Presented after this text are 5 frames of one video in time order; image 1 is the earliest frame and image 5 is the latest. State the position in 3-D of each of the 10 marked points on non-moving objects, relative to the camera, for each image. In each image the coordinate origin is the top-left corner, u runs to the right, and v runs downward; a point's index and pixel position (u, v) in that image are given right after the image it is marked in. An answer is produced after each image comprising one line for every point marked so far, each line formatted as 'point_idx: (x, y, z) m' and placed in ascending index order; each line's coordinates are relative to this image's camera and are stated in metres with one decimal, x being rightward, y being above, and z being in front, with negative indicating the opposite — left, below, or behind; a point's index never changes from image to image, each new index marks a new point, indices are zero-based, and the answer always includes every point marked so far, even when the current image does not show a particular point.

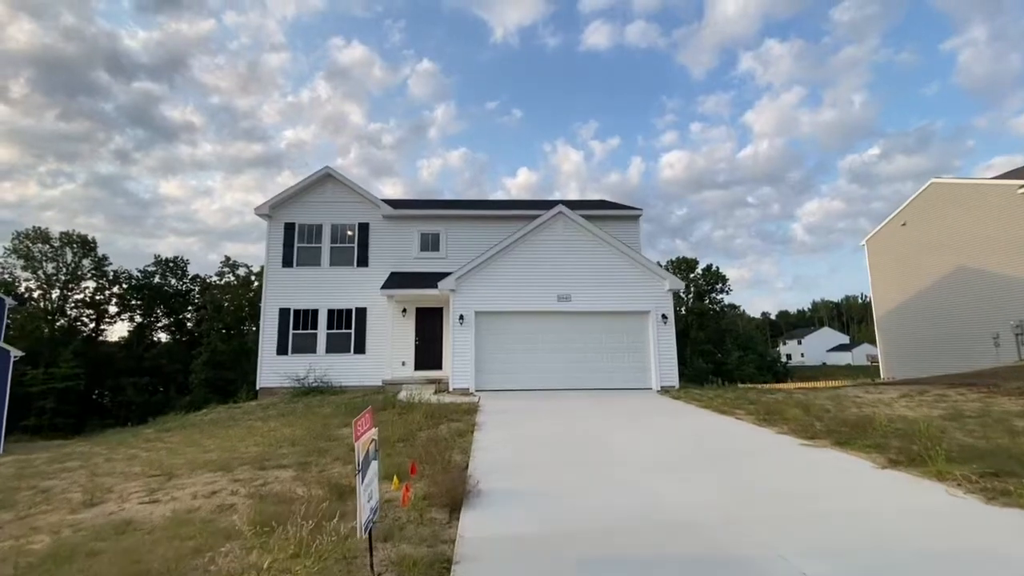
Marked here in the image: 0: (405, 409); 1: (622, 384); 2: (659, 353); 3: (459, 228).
0: (-2.1, -2.4, +10.0) m
1: (+2.8, -2.5, +13.0) m
2: (+3.8, -1.7, +13.0) m
3: (-1.7, +2.0, +16.6) m
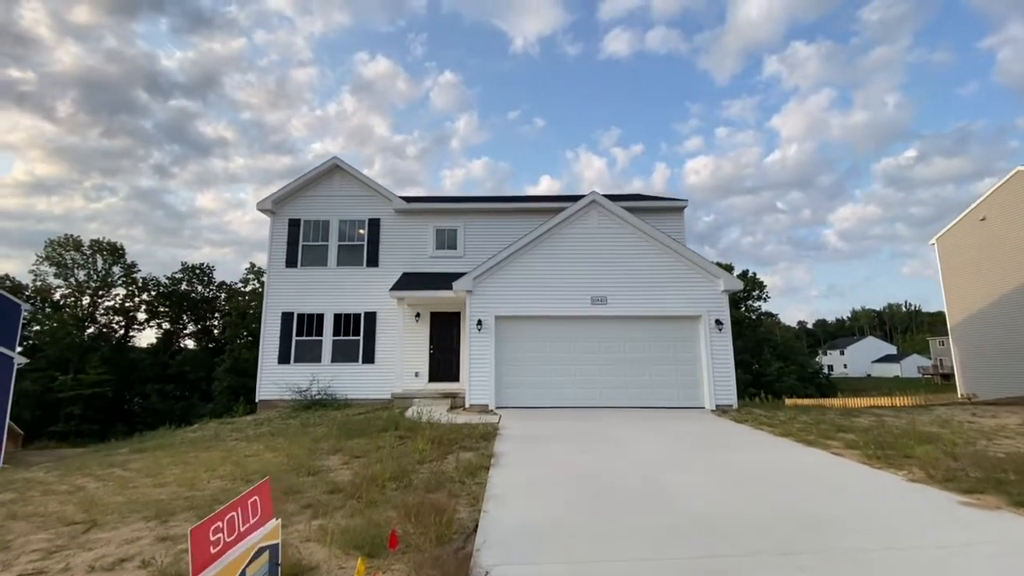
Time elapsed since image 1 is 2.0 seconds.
0: (-1.7, -2.4, +8.3) m
1: (+3.4, -2.5, +11.1) m
2: (+4.4, -1.7, +11.0) m
3: (-1.0, +1.9, +14.9) m
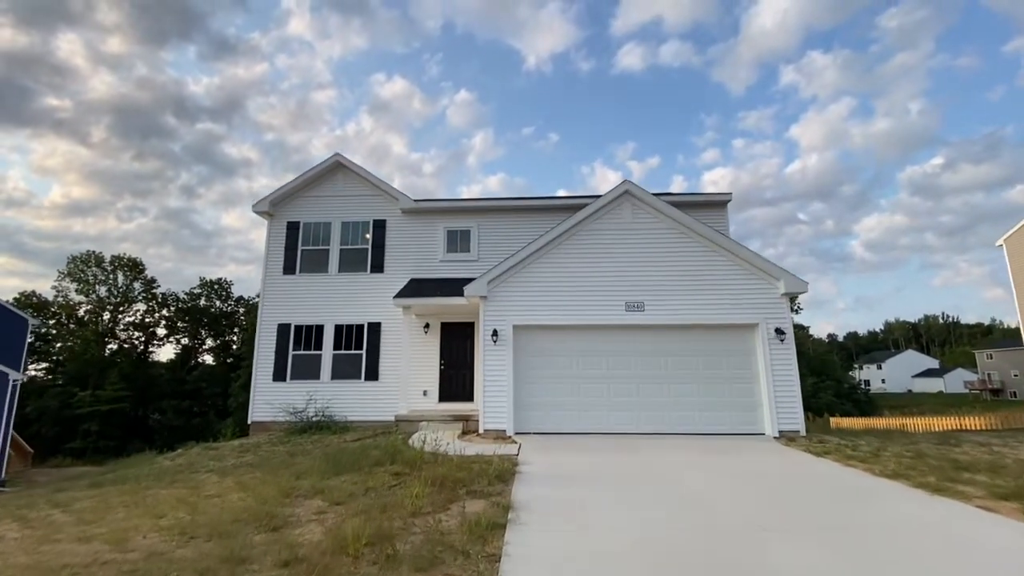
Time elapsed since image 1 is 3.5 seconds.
0: (-1.3, -2.4, +6.7) m
1: (+3.8, -2.6, +9.3) m
2: (+4.8, -1.8, +9.2) m
3: (-0.5, +1.7, +13.4) m
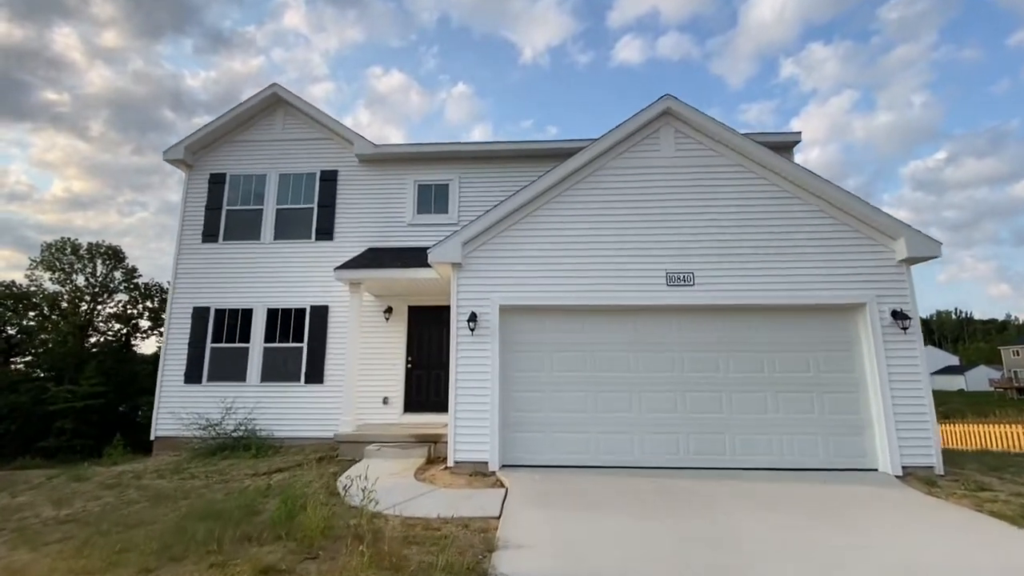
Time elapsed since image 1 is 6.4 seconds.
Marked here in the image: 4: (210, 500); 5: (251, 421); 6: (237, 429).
0: (-1.5, -1.9, +3.5) m
1: (+3.6, -2.1, +6.2) m
2: (+4.6, -1.3, +6.1) m
3: (-0.7, +2.2, +10.2) m
4: (-3.4, -2.4, +5.7) m
5: (-4.8, -2.5, +9.3) m
6: (-5.0, -2.6, +9.1) m
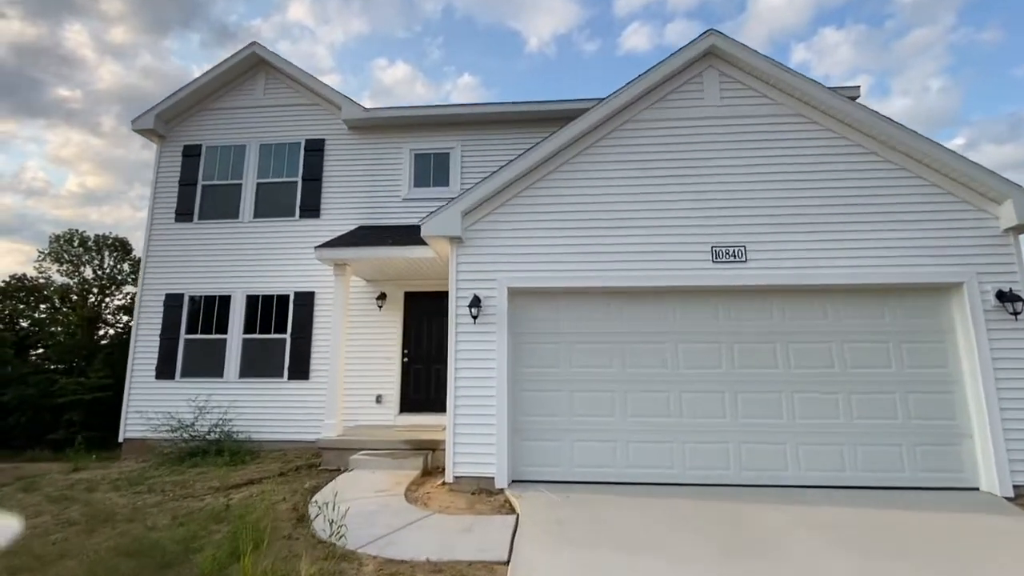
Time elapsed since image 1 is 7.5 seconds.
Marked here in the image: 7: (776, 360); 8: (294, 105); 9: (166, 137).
0: (-1.4, -1.8, +2.4) m
1: (+3.8, -1.9, +5.0) m
2: (+4.7, -1.0, +4.9) m
3: (-0.5, +2.5, +9.0) m
4: (-3.3, -2.2, +4.7) m
5: (-4.6, -2.2, +8.3) m
6: (-4.8, -2.3, +8.1) m
7: (+2.8, -0.7, +5.3) m
8: (-4.0, +3.4, +9.4) m
9: (-6.5, +2.8, +9.5) m
